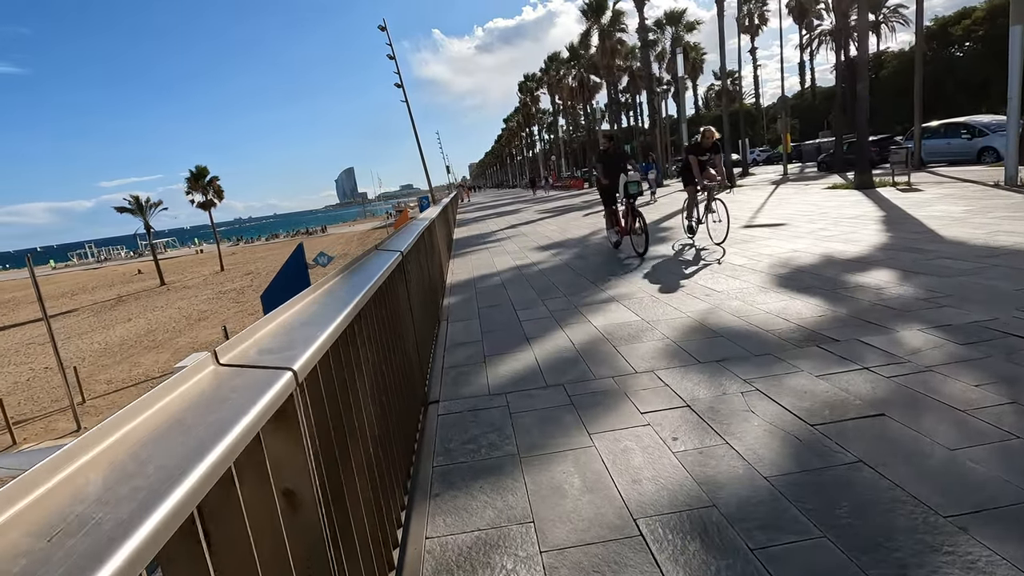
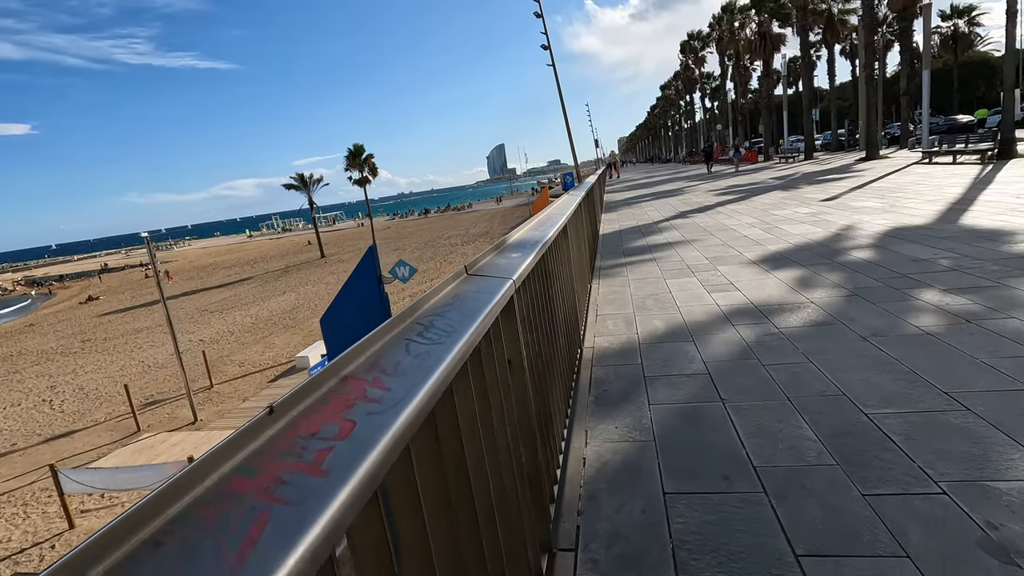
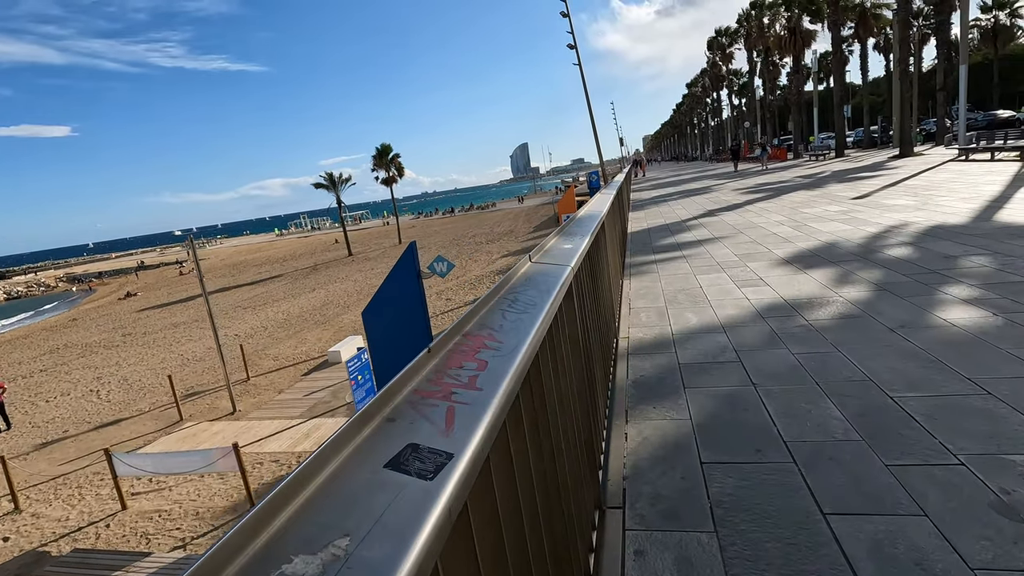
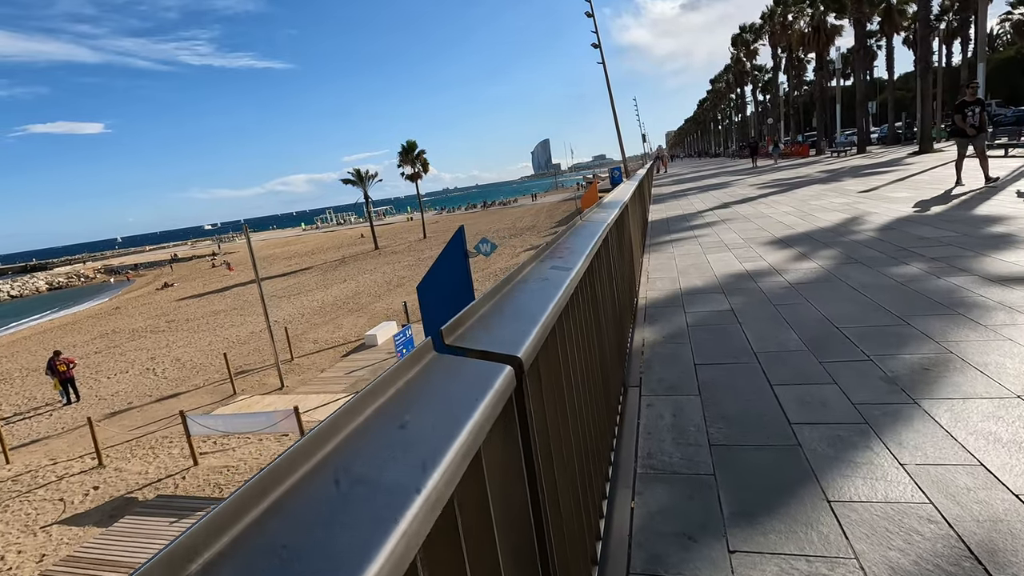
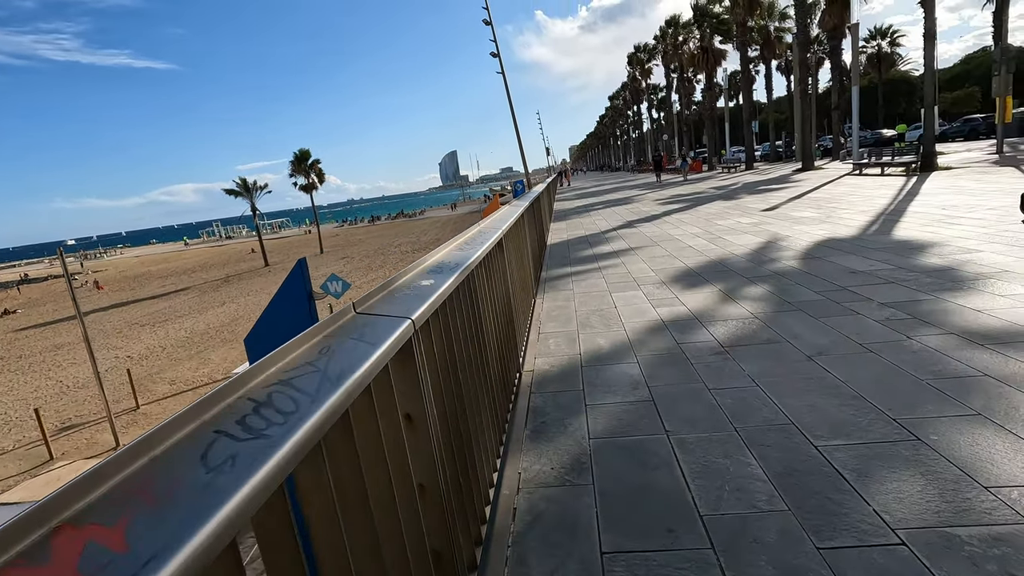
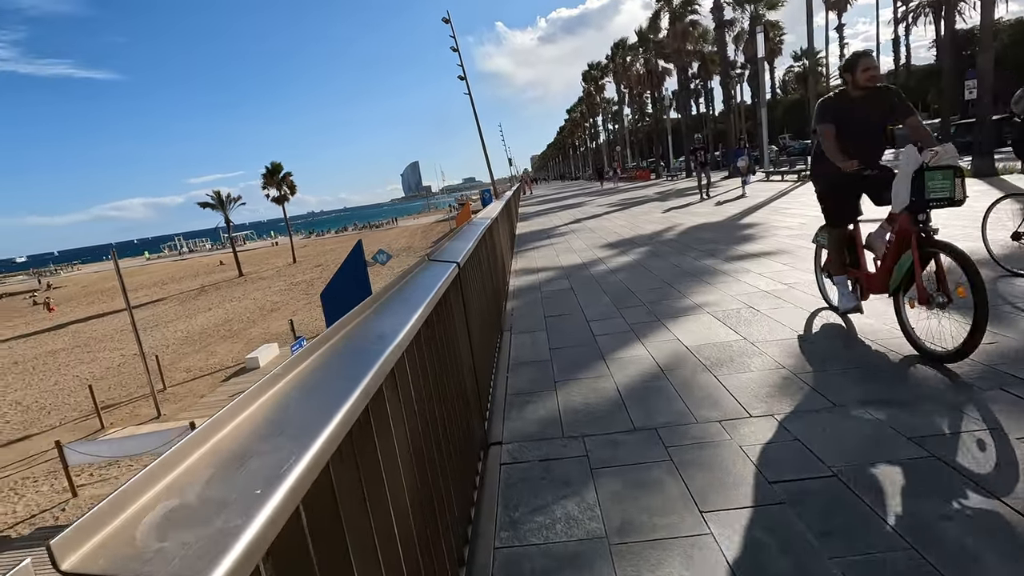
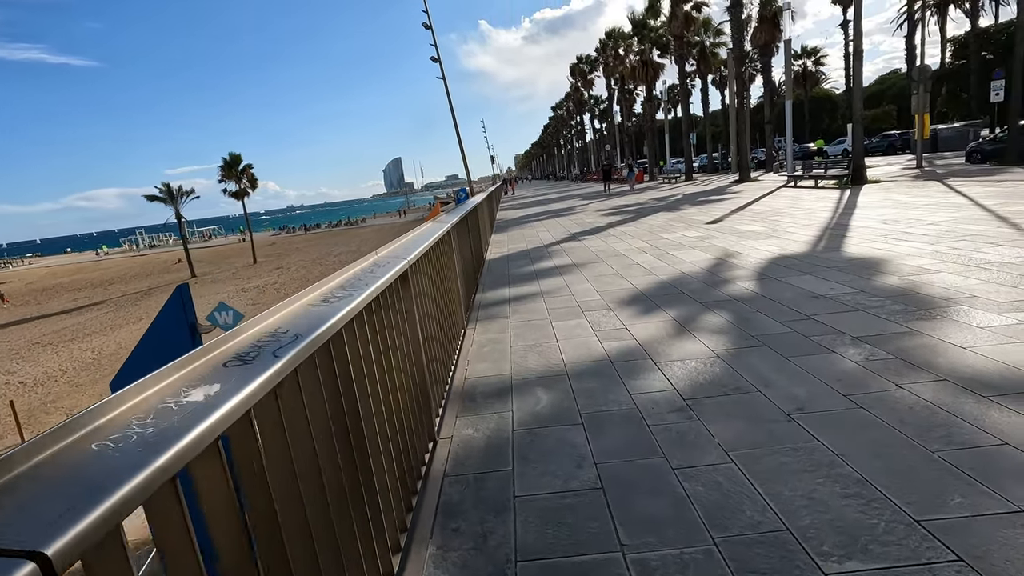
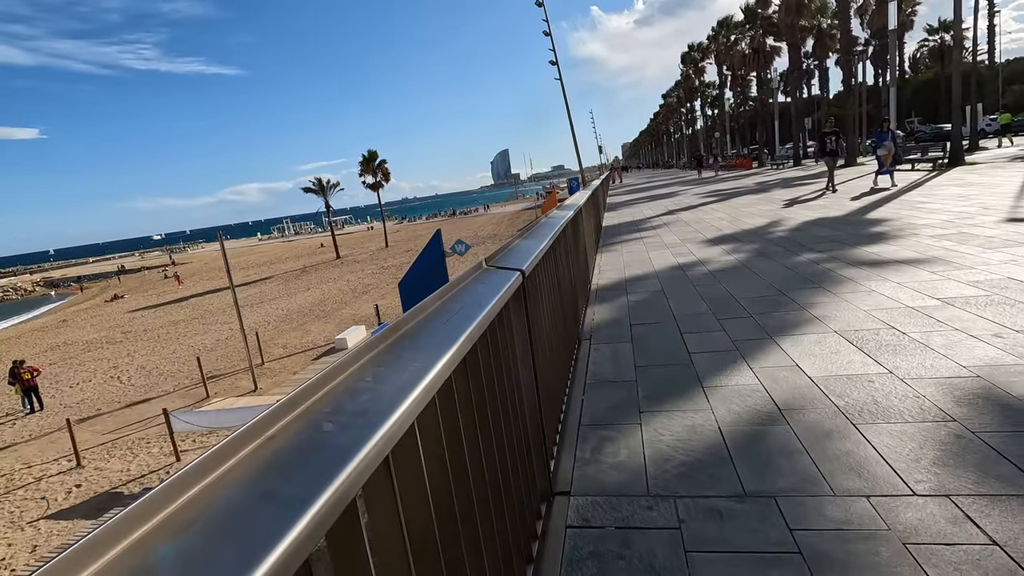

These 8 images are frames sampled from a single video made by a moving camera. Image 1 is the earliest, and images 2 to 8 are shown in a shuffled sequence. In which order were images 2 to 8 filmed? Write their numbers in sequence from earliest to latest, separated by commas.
6, 8, 4, 3, 2, 5, 7
